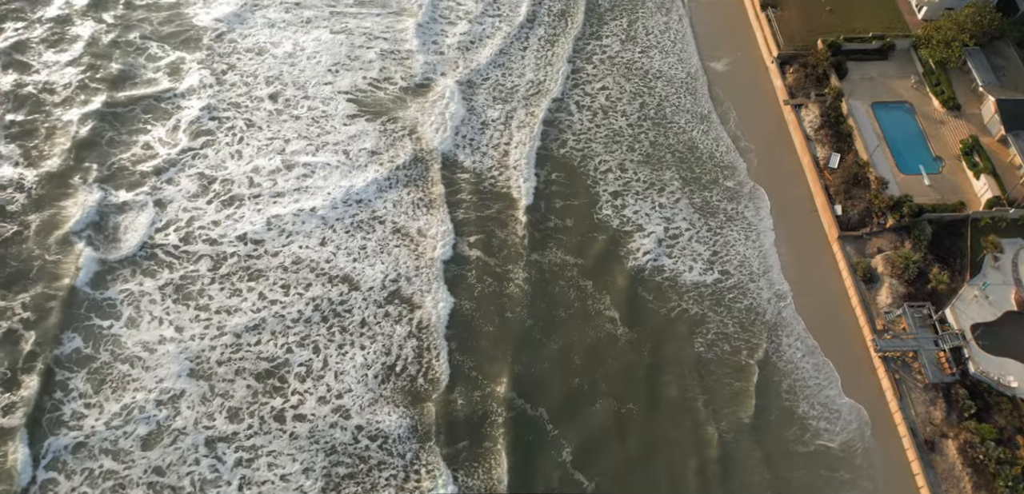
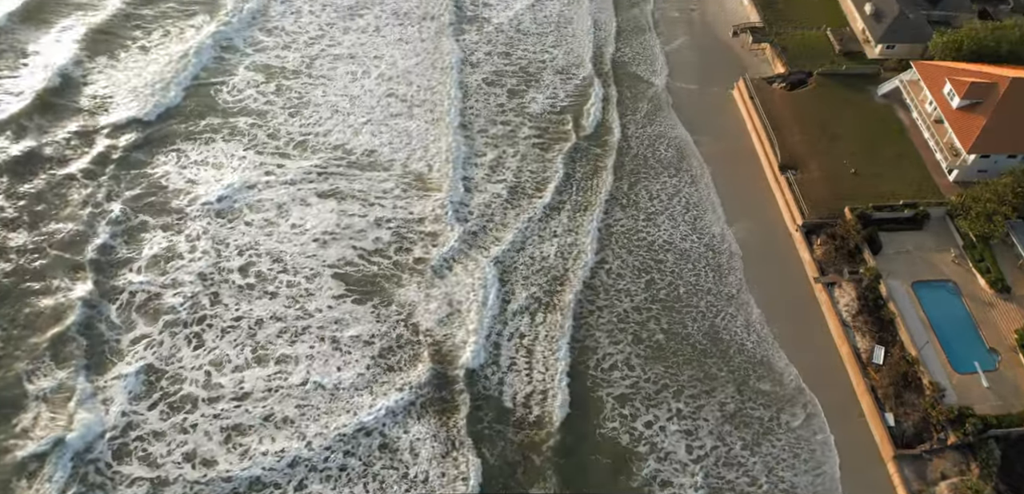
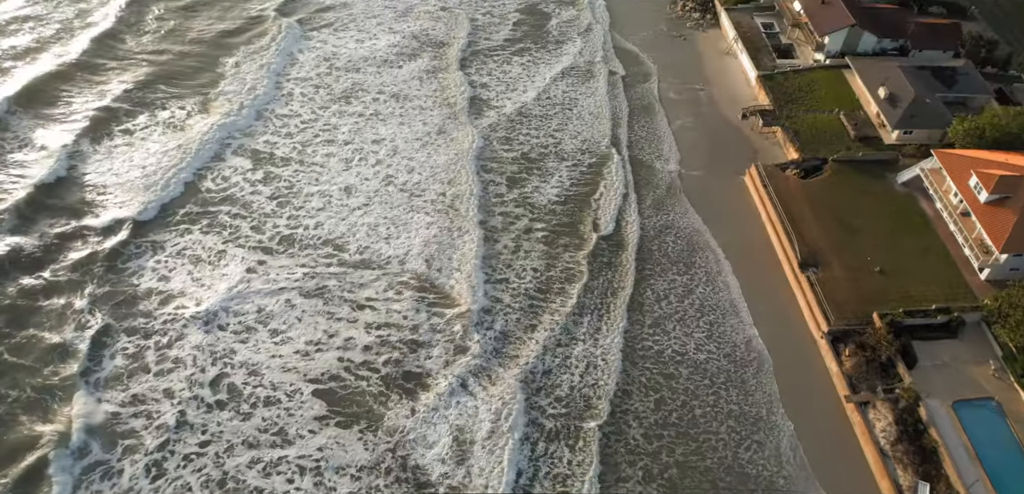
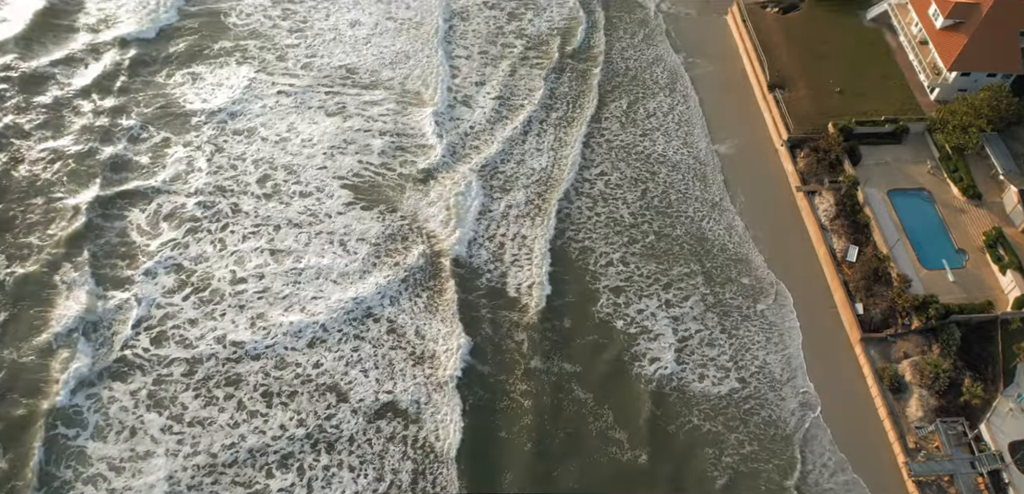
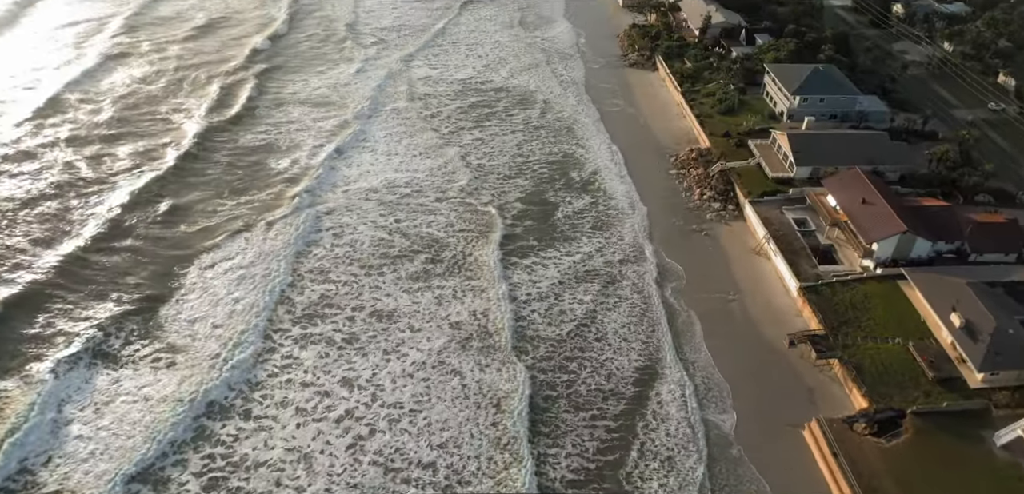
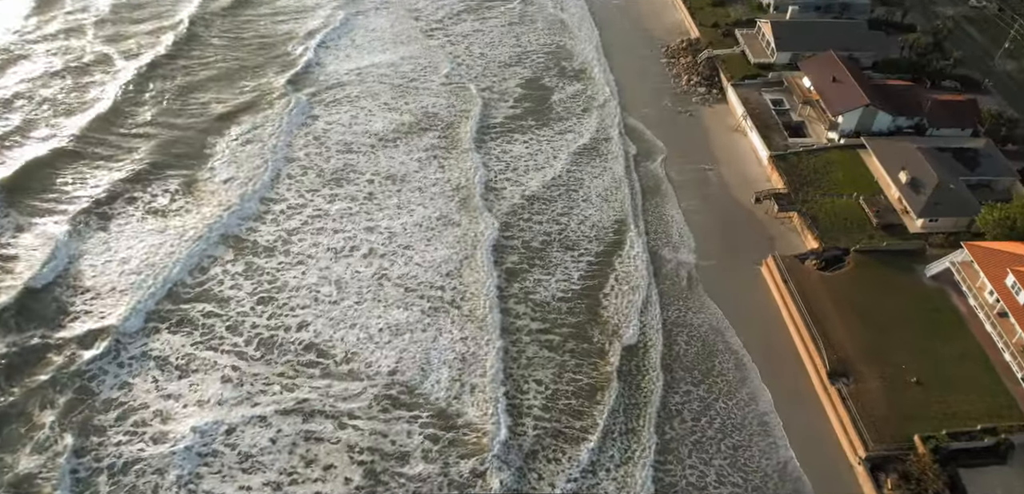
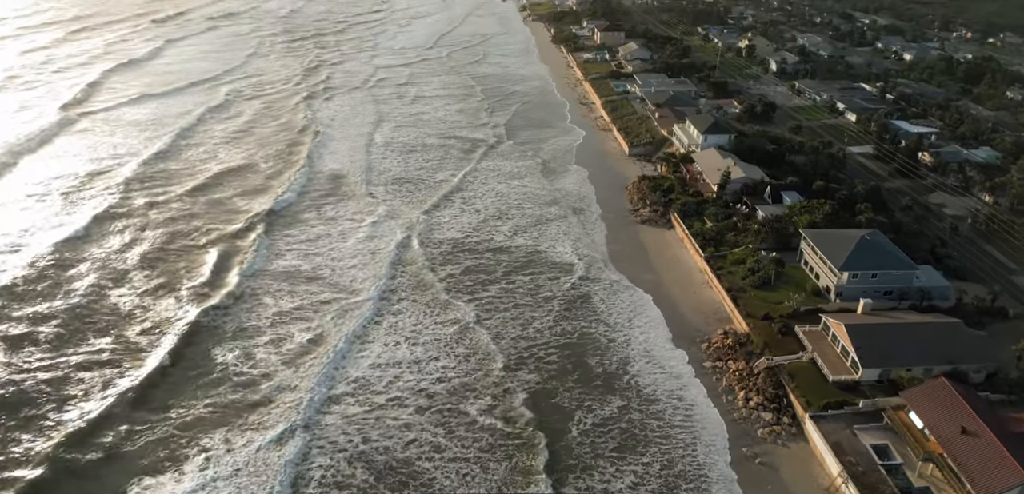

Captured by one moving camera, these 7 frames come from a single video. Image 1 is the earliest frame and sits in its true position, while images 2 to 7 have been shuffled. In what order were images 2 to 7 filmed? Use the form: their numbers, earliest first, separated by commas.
4, 2, 3, 6, 5, 7
